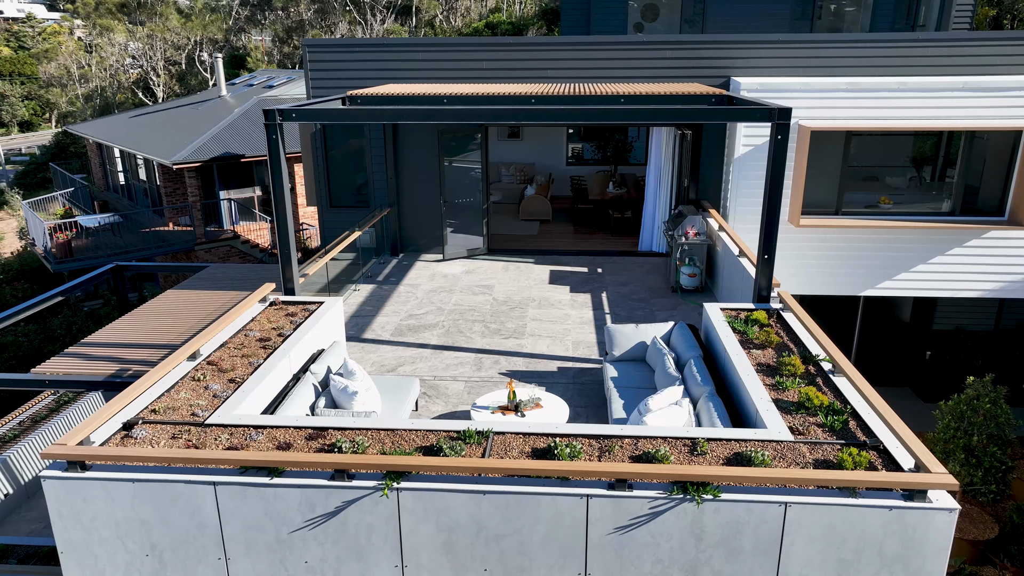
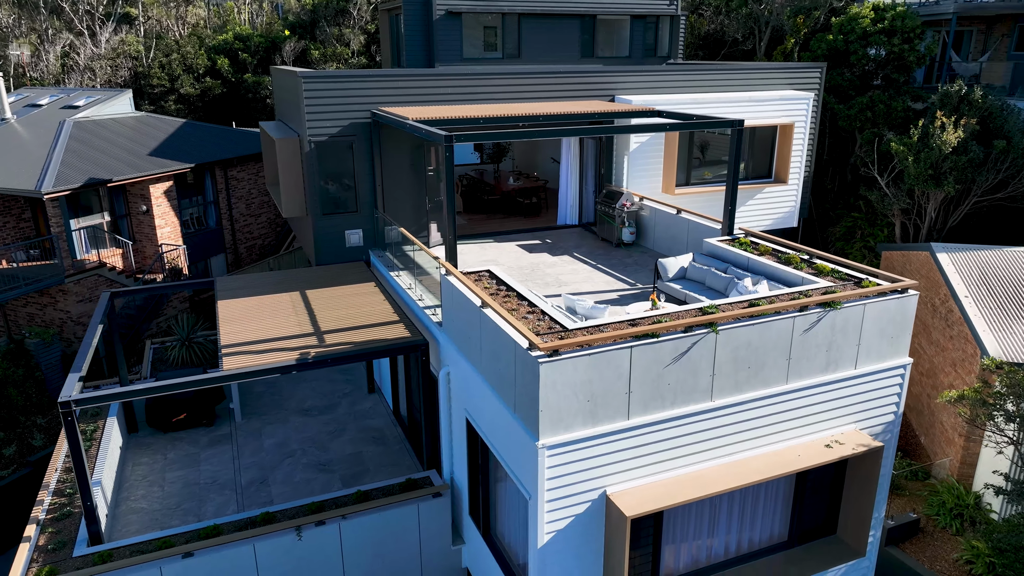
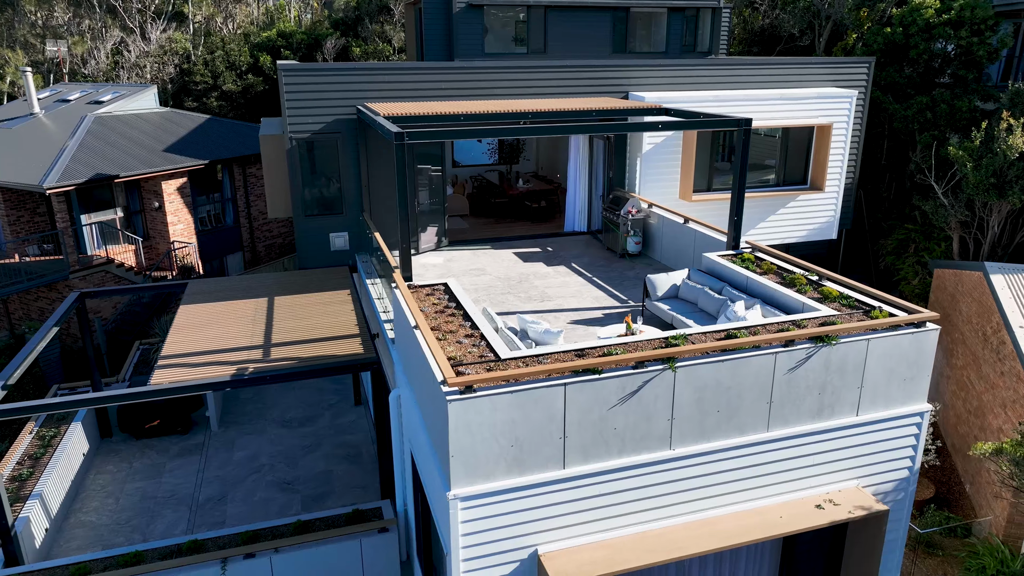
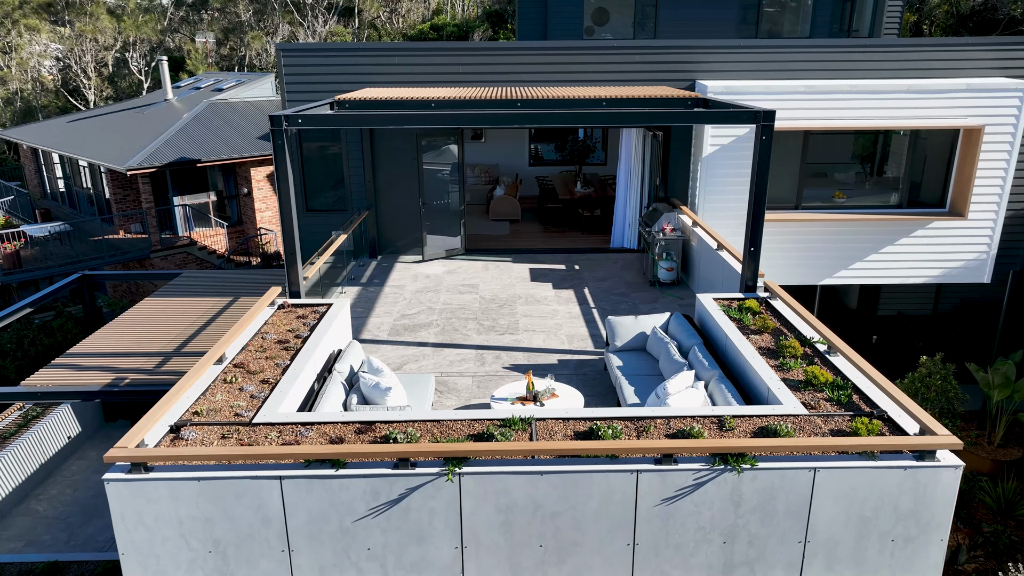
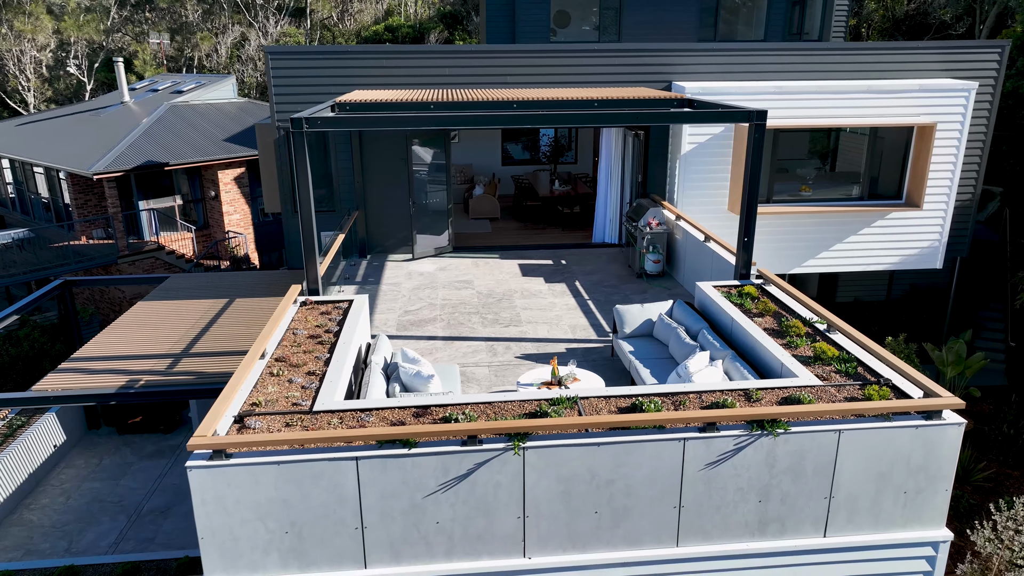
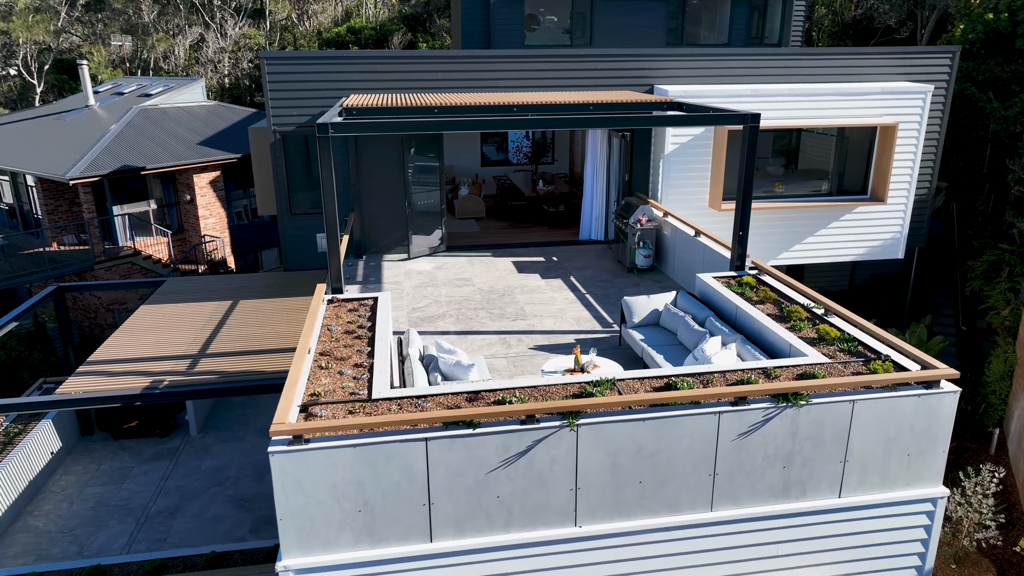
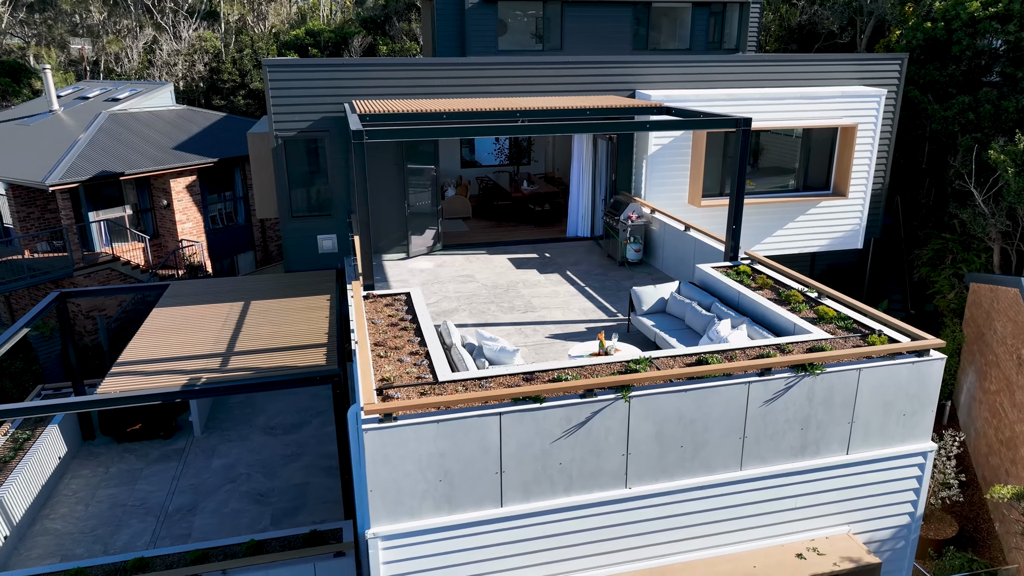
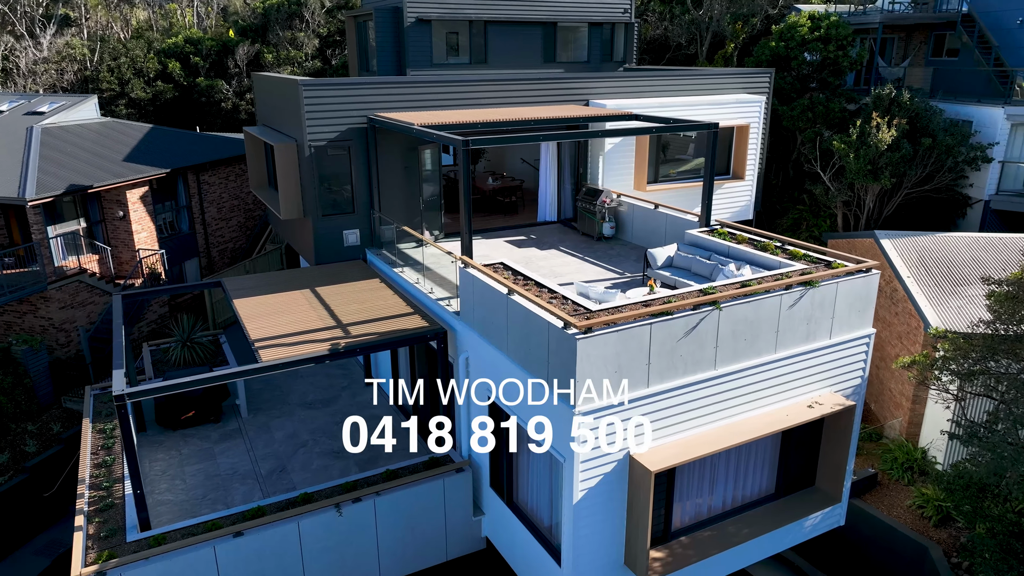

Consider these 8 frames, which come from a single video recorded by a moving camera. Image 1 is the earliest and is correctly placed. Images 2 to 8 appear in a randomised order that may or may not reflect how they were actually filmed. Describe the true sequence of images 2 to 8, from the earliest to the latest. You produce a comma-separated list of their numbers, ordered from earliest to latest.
4, 5, 6, 7, 3, 2, 8
